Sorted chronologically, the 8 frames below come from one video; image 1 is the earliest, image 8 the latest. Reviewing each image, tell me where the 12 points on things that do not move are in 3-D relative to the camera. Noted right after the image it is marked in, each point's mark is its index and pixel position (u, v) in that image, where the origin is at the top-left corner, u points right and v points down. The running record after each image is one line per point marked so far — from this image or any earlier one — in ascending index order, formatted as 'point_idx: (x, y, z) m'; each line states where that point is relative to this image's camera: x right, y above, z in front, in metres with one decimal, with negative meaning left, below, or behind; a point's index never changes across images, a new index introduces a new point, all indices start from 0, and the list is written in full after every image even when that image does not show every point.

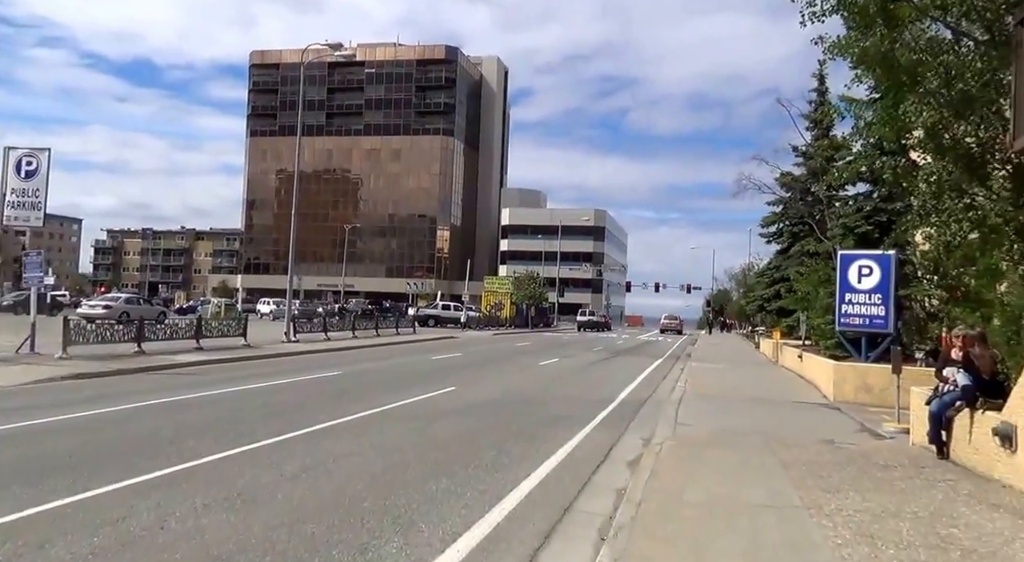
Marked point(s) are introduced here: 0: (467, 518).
0: (-0.4, -2.1, +6.3) m
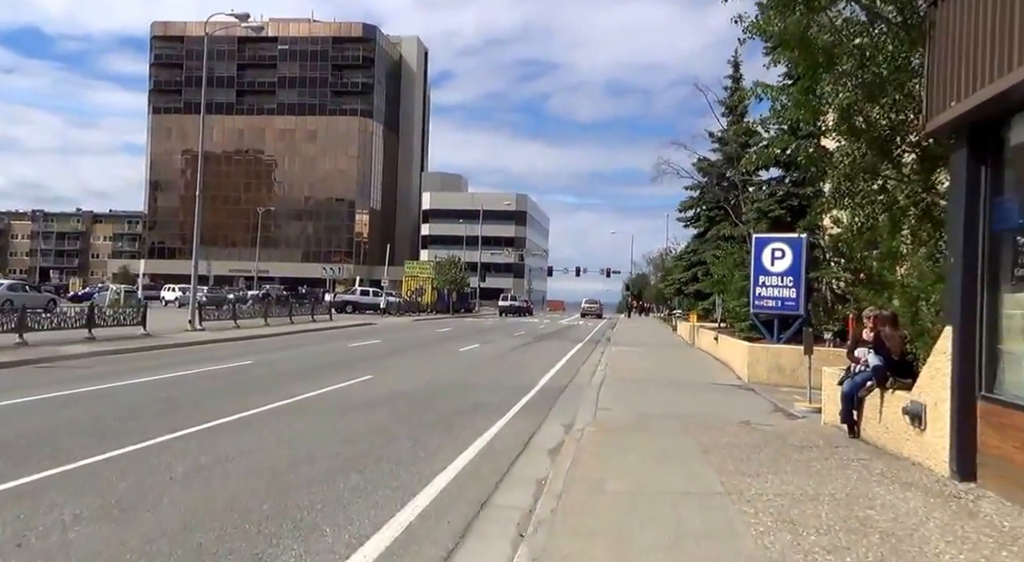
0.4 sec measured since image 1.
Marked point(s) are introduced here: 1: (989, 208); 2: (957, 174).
0: (-1.1, -2.0, +5.9) m
1: (+3.9, +0.6, +5.7) m
2: (+3.9, +0.9, +6.0) m
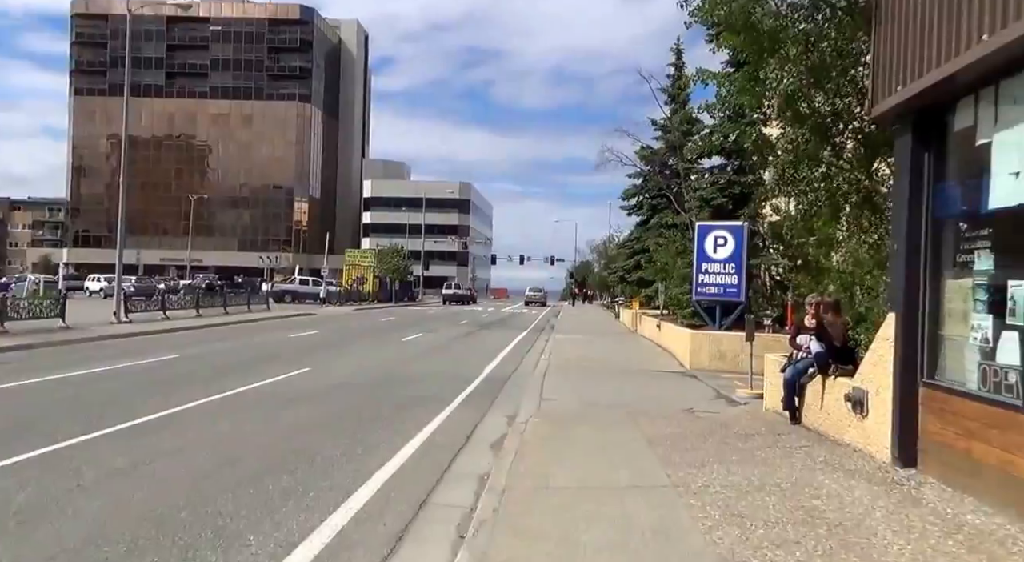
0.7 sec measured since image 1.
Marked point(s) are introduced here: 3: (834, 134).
0: (-1.6, -1.9, +5.5) m
1: (+3.4, +0.7, +5.7) m
2: (+3.3, +1.0, +6.0) m
3: (+4.2, +1.9, +9.0) m
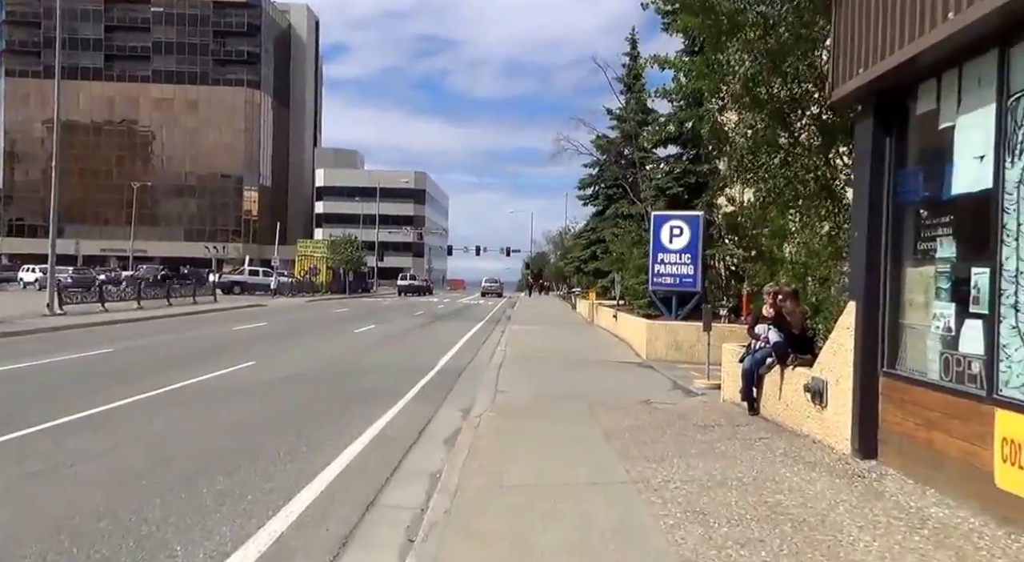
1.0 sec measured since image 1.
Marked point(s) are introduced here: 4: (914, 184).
0: (-2.0, -1.8, +5.1) m
1: (+3.1, +0.8, +5.6) m
2: (+3.0, +1.1, +5.9) m
3: (+3.6, +2.0, +8.9) m
4: (+3.1, +0.7, +5.3) m
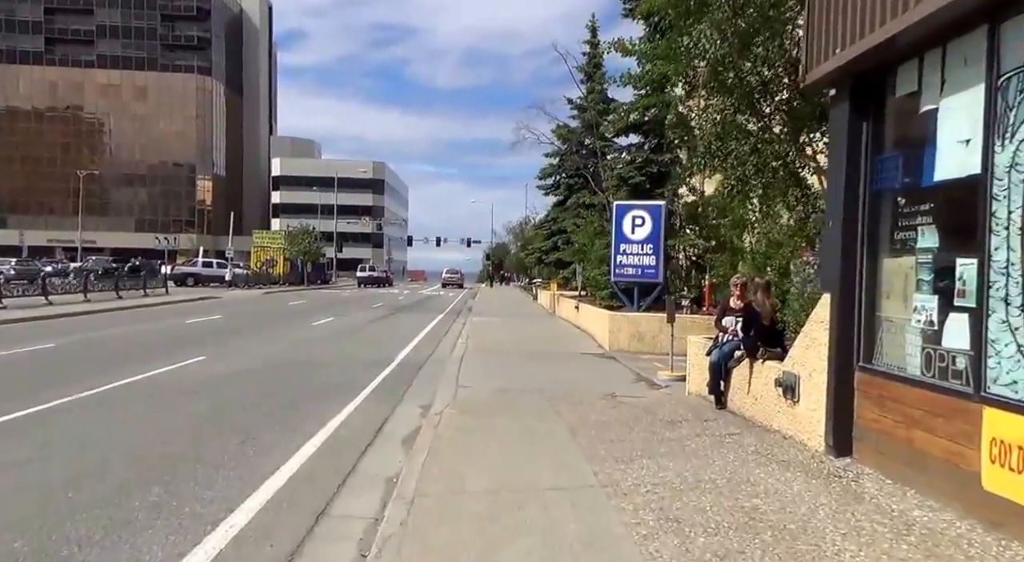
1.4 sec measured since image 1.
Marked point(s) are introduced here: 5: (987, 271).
0: (-2.2, -1.8, +4.6) m
1: (+2.8, +0.9, +5.4) m
2: (+2.6, +1.2, +5.6) m
3: (+3.1, +2.2, +8.7) m
4: (+2.8, +0.8, +5.1) m
5: (+2.6, +0.1, +3.9) m
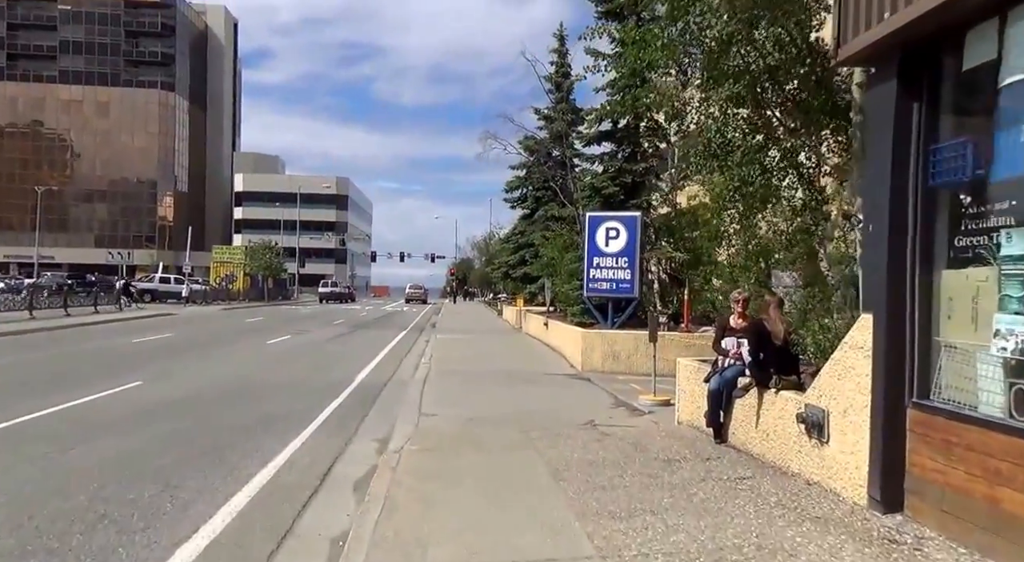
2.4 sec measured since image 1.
0: (-2.3, -1.9, +3.4) m
1: (+2.6, +0.8, +4.4) m
2: (+2.5, +1.1, +4.7) m
3: (+2.7, +2.0, +7.8) m
4: (+2.6, +0.7, +4.1) m
5: (+2.6, 0.0, +2.9) m
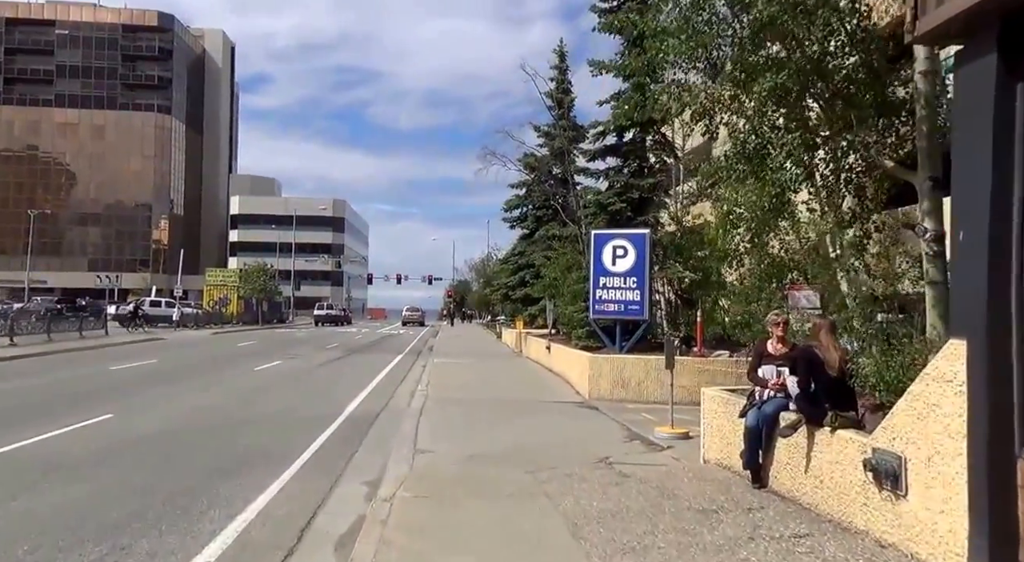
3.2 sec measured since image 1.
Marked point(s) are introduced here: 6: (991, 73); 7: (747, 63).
0: (-2.3, -2.0, +2.4) m
1: (+2.7, +0.7, +3.6) m
2: (+2.5, +1.0, +3.8) m
3: (+2.8, +1.8, +7.0) m
4: (+2.7, +0.6, +3.3) m
5: (+2.7, -0.1, +2.1) m
6: (+2.5, +1.1, +3.7) m
7: (+2.2, +2.1, +7.0) m
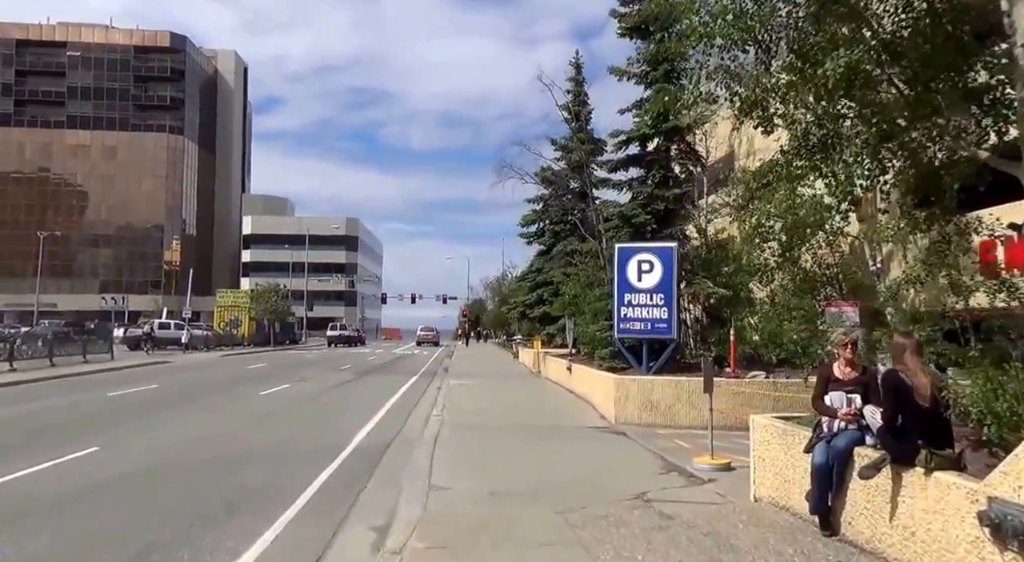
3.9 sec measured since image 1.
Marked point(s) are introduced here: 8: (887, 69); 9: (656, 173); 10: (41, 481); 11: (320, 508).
0: (-2.1, -2.0, +1.6) m
1: (+2.8, +0.6, +2.7) m
2: (+2.7, +1.0, +3.0) m
3: (+3.0, +1.7, +6.2) m
4: (+2.8, +0.6, +2.4) m
5: (+2.8, -0.1, +1.2) m
6: (+2.7, +1.1, +2.9) m
7: (+2.4, +1.9, +6.2) m
8: (+3.1, +1.7, +6.2) m
9: (+3.5, +2.6, +17.5) m
10: (-6.3, -2.7, +9.3) m
11: (-2.0, -2.5, +7.5) m
